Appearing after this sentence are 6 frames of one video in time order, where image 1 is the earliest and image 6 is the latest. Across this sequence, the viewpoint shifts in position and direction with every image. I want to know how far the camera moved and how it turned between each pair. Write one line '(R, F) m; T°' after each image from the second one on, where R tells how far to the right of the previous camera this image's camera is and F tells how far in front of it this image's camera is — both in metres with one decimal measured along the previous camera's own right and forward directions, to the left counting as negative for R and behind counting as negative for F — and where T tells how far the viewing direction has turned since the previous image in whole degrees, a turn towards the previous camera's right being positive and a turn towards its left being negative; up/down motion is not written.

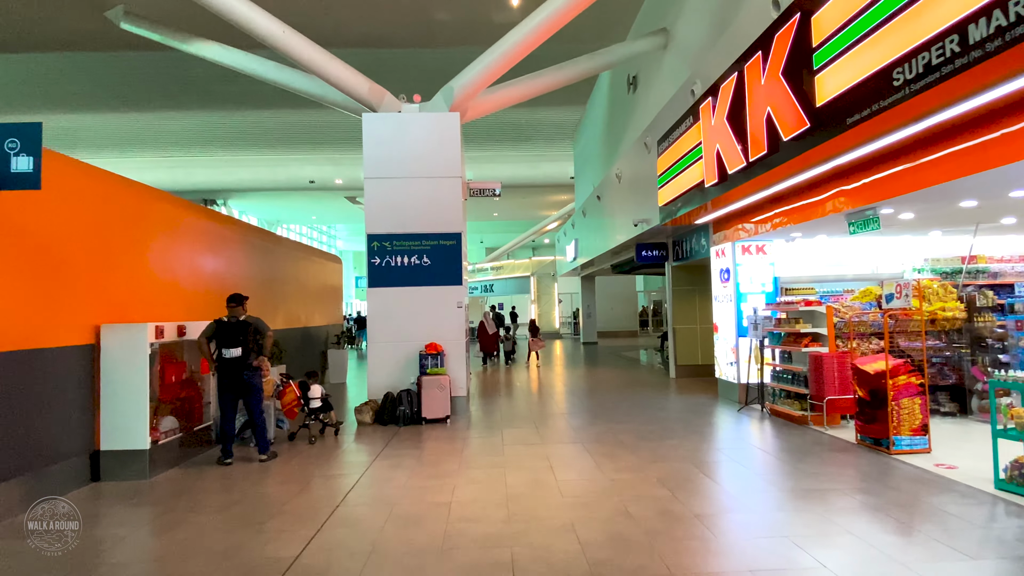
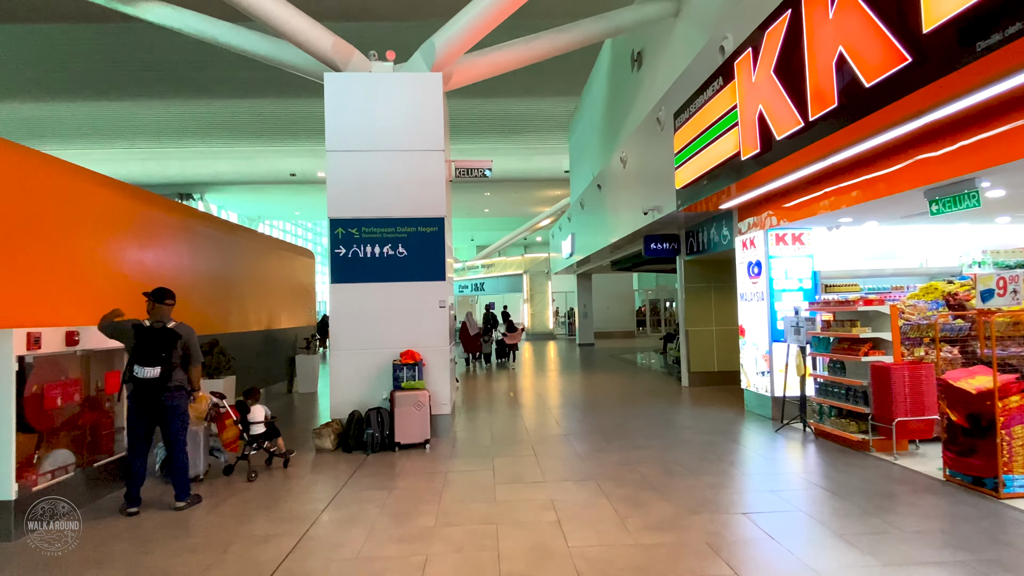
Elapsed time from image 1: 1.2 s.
(0.0, +1.3) m; +1°
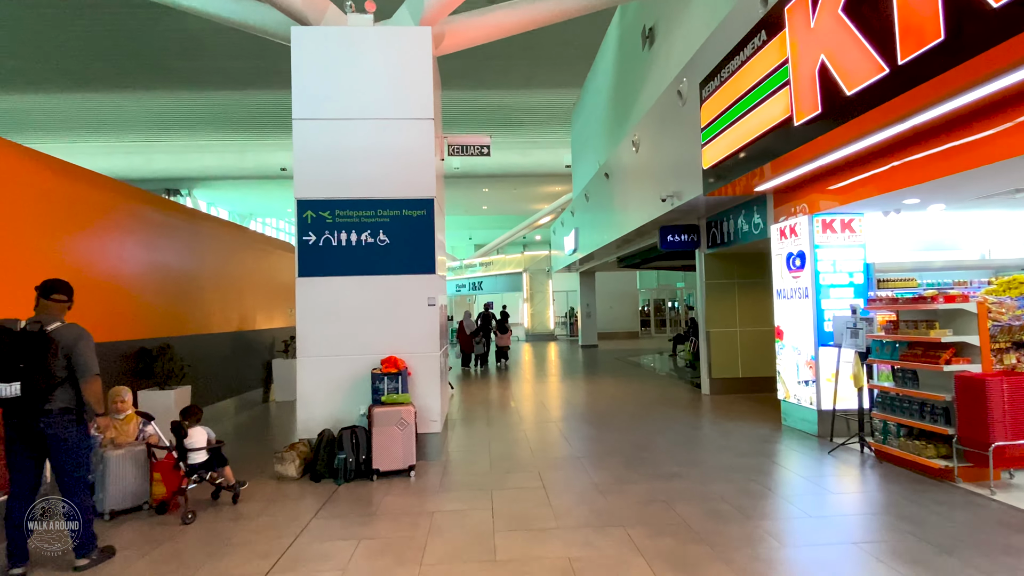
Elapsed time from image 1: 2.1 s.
(0.0, +1.0) m; 0°
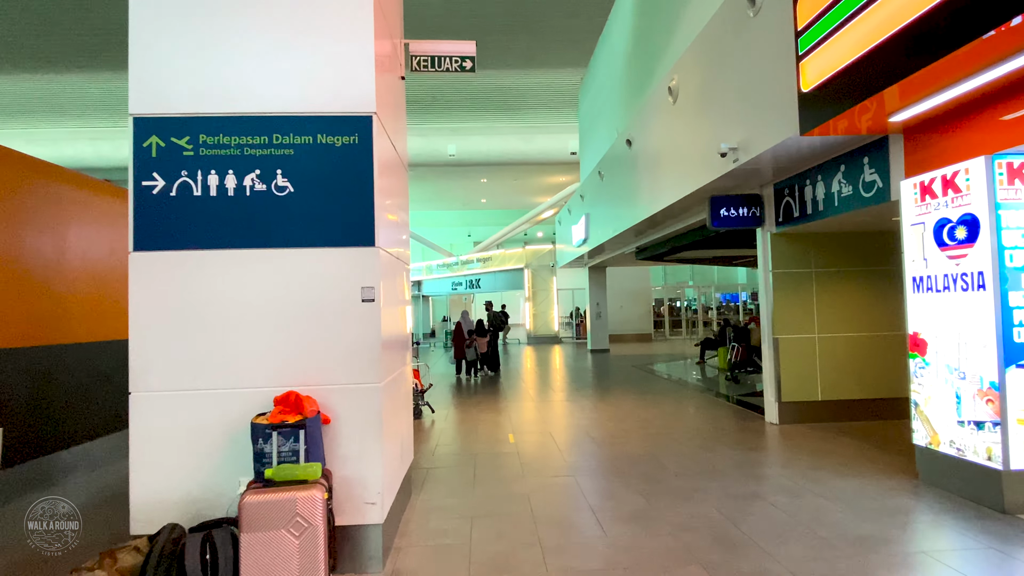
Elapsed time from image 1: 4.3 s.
(0.0, +2.3) m; 0°
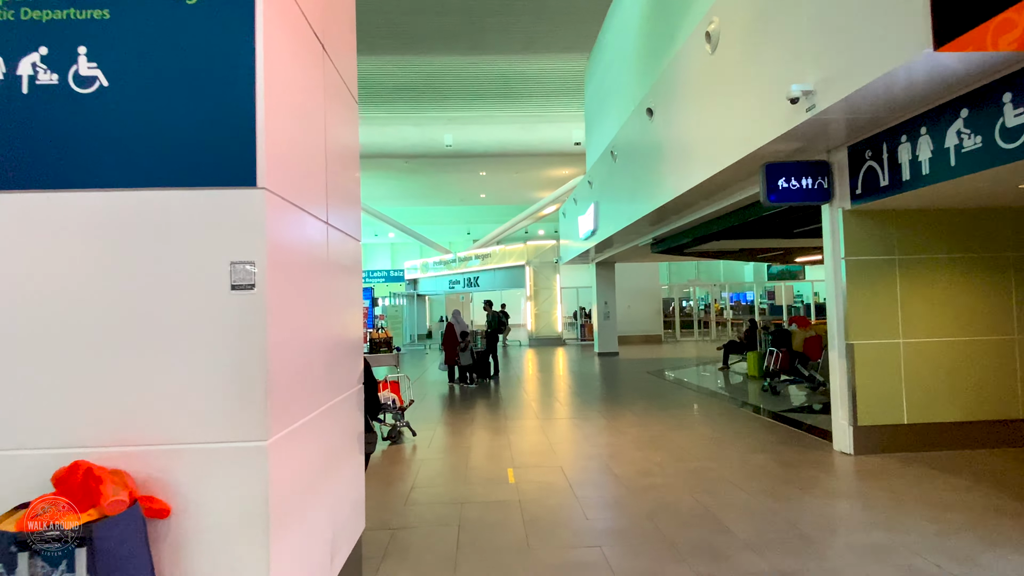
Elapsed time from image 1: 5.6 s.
(0.0, +1.4) m; 0°
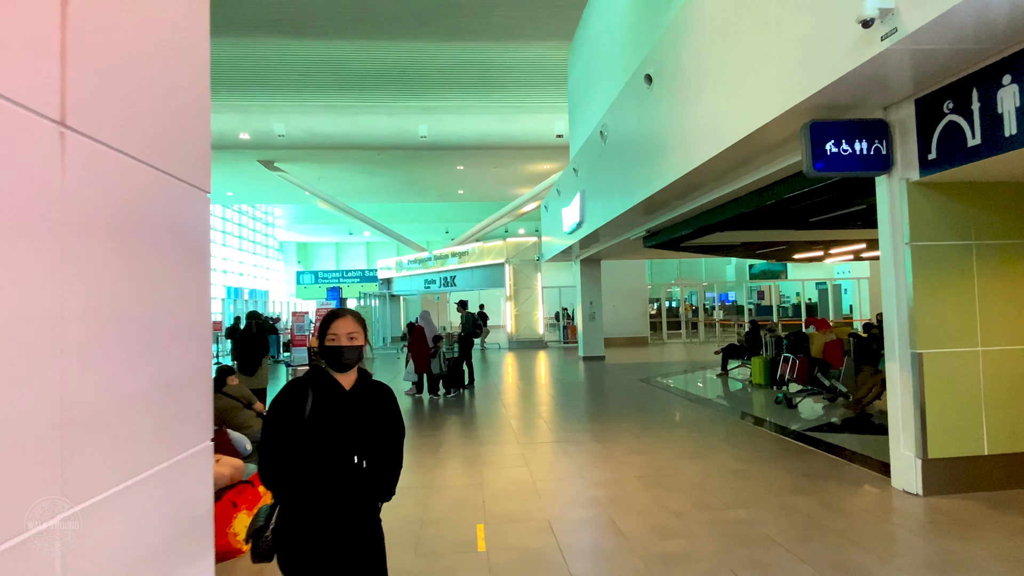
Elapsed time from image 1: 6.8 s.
(+0.1, +1.2) m; +2°
